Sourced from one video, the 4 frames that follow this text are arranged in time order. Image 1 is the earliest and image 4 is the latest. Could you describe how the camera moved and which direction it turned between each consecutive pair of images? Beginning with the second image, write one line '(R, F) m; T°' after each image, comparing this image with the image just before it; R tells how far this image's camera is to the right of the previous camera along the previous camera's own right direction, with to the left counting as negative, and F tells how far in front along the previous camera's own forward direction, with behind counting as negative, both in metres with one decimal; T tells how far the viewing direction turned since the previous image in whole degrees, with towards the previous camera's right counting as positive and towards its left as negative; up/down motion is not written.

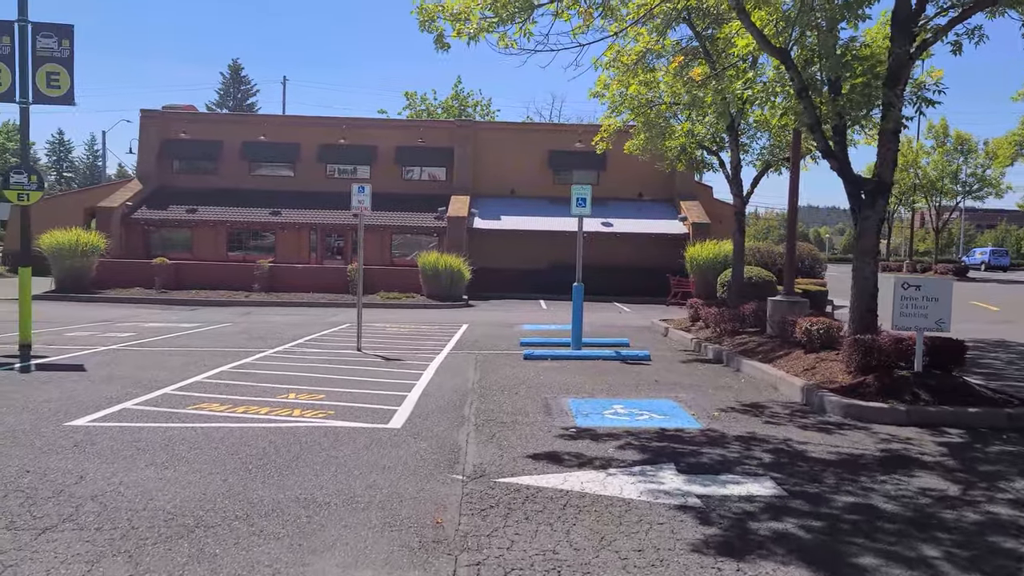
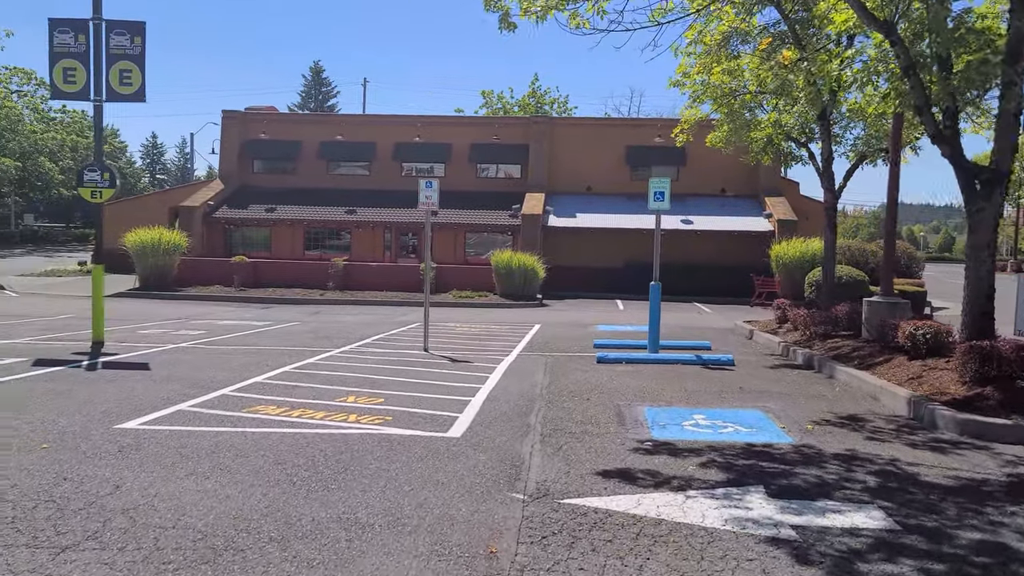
(+0.1, +0.6) m; -5°
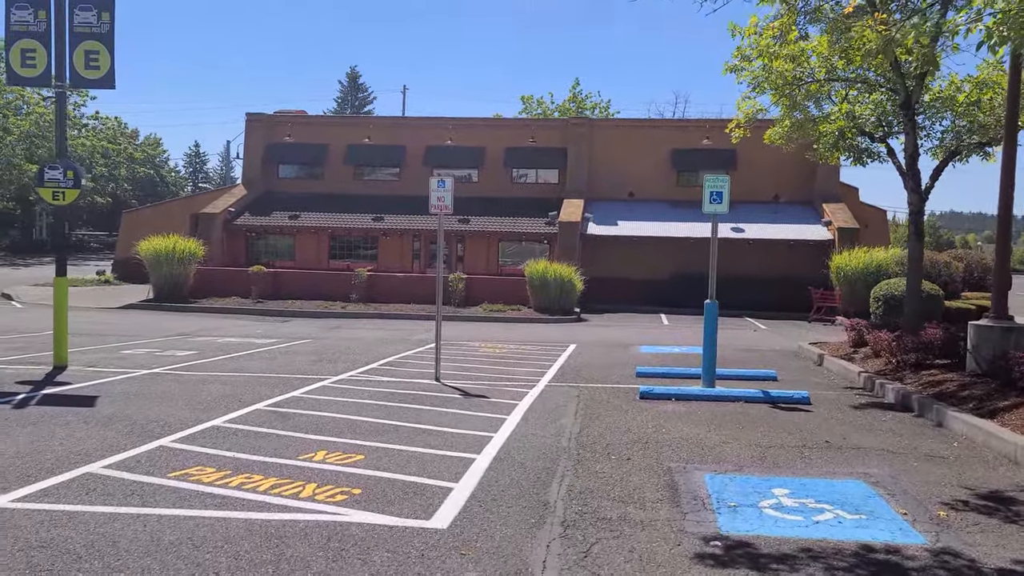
(+0.2, +1.8) m; -3°
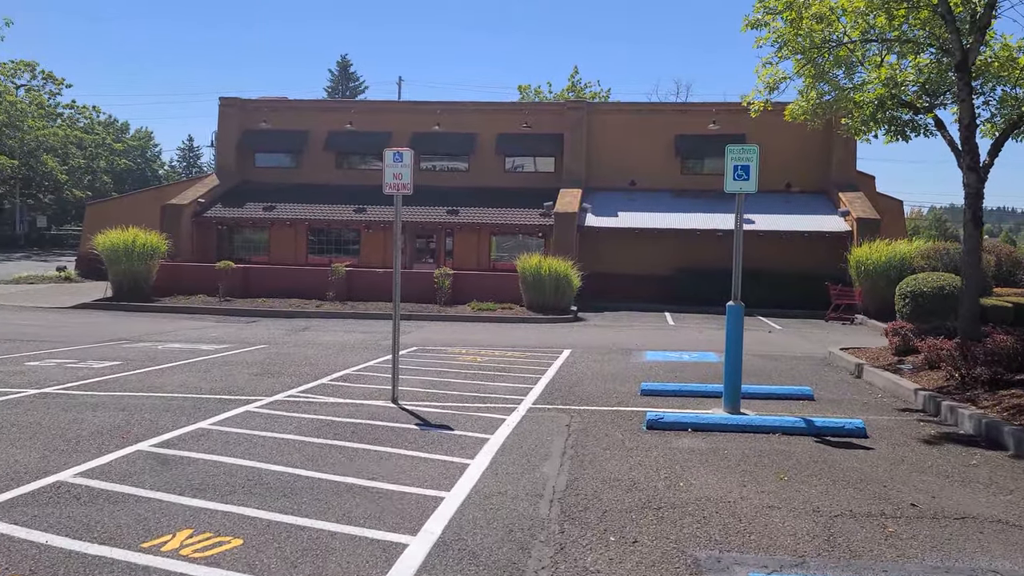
(+0.2, +1.9) m; 0°
